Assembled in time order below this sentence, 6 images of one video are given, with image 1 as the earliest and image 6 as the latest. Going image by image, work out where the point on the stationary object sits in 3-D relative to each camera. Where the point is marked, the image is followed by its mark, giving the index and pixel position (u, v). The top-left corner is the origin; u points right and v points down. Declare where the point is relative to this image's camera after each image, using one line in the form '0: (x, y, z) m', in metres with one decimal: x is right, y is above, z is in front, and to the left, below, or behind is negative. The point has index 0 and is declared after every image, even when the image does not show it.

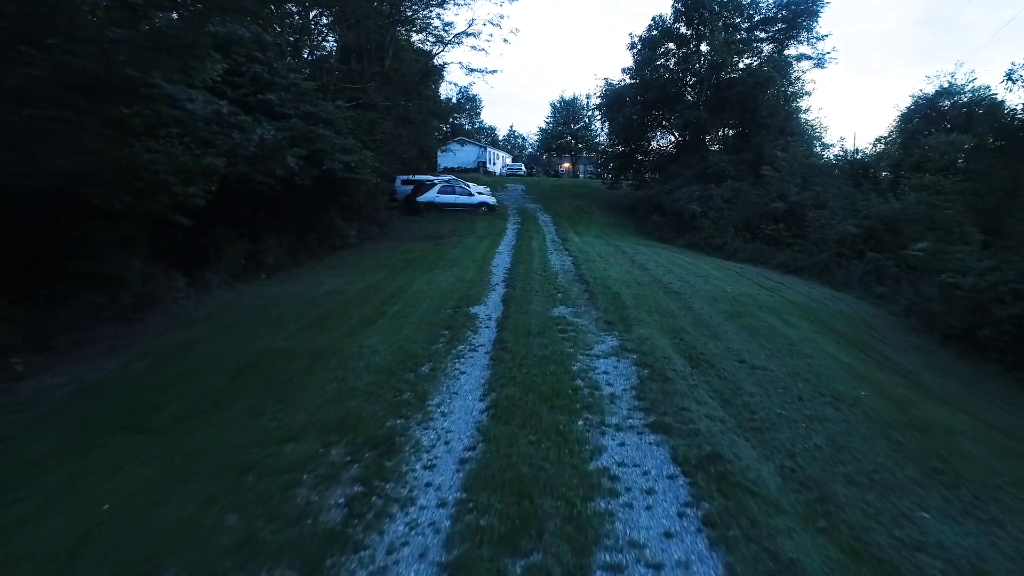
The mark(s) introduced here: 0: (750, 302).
0: (+4.6, -0.3, +13.4) m
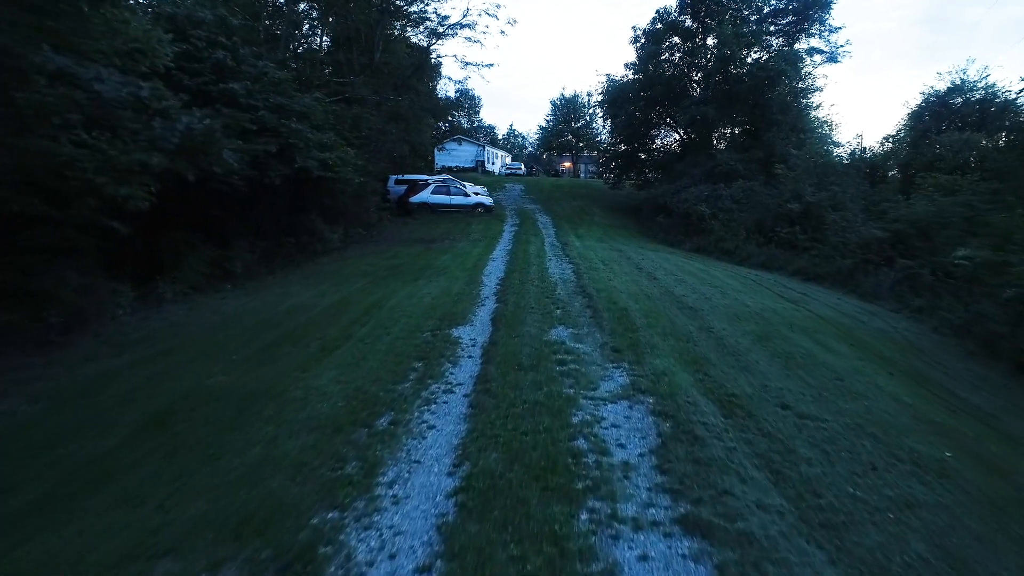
0: (+4.4, -0.5, +11.7) m
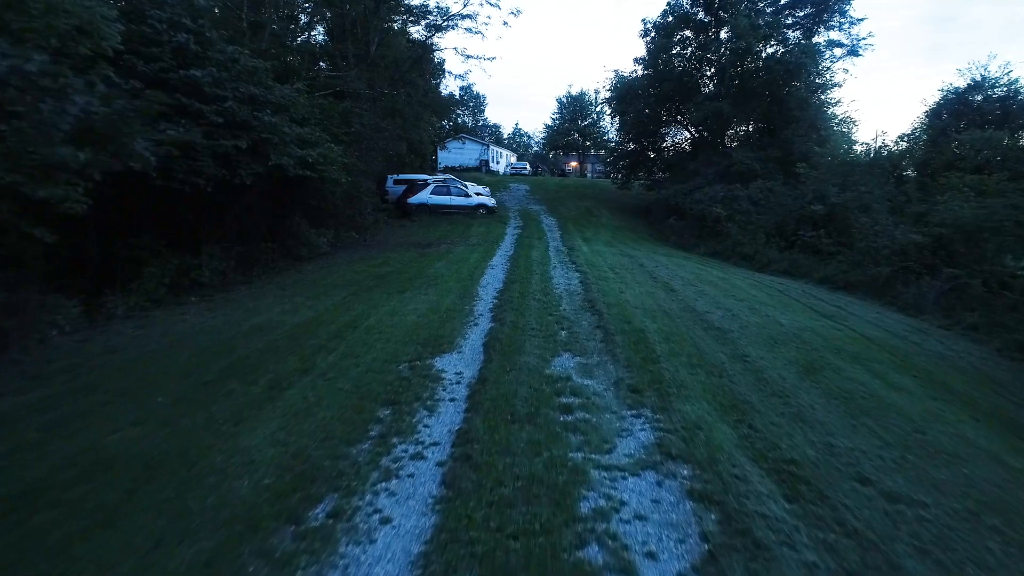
0: (+4.4, -0.8, +10.0) m
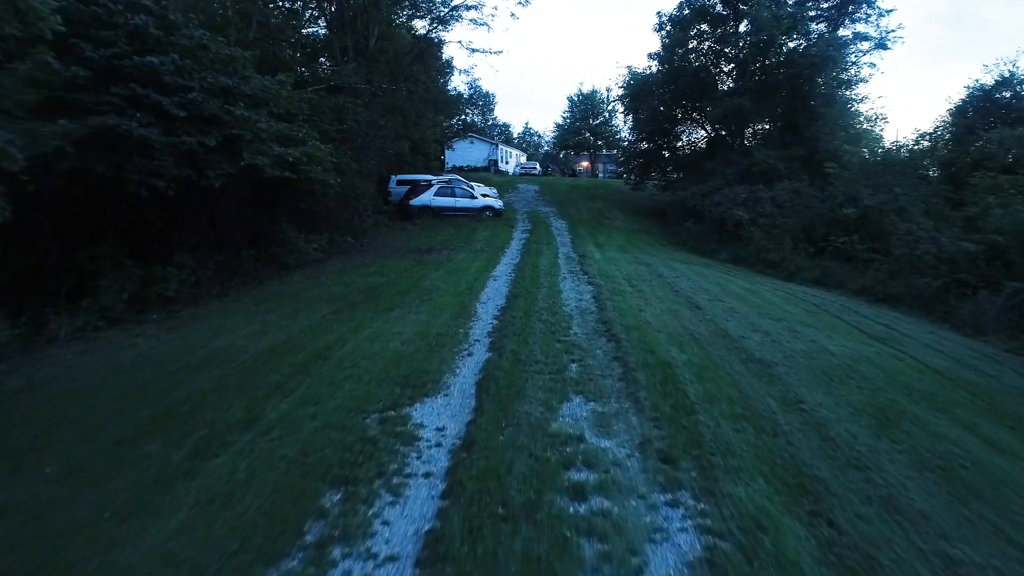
0: (+4.4, -1.1, +8.3) m
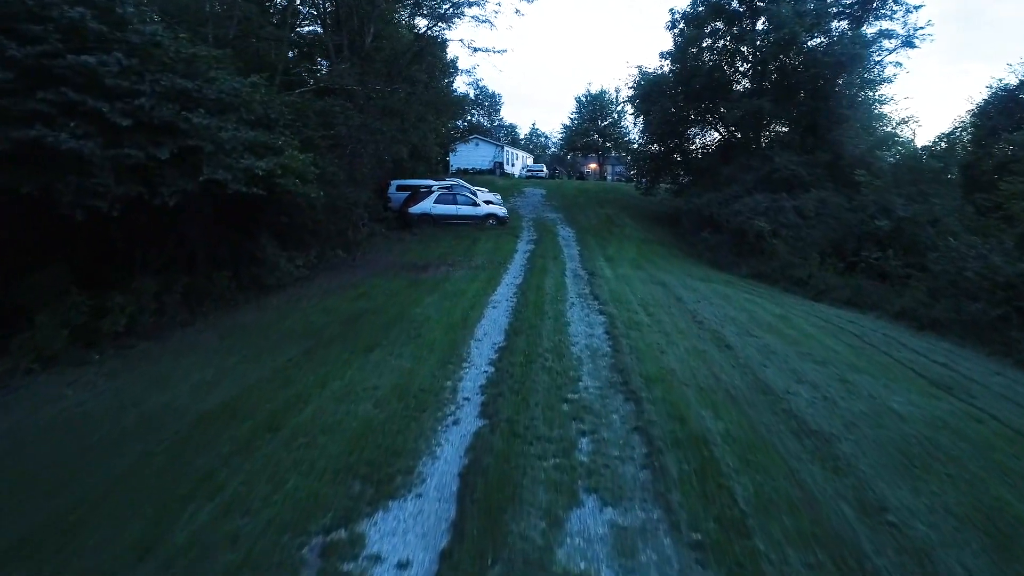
0: (+4.4, -1.6, +6.6) m
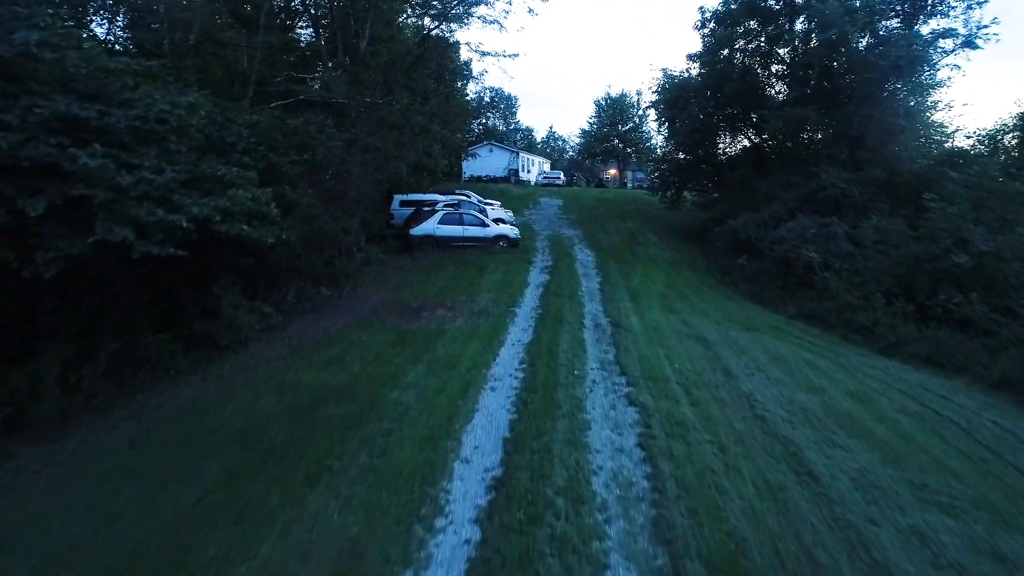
0: (+4.3, -2.8, +3.6) m
